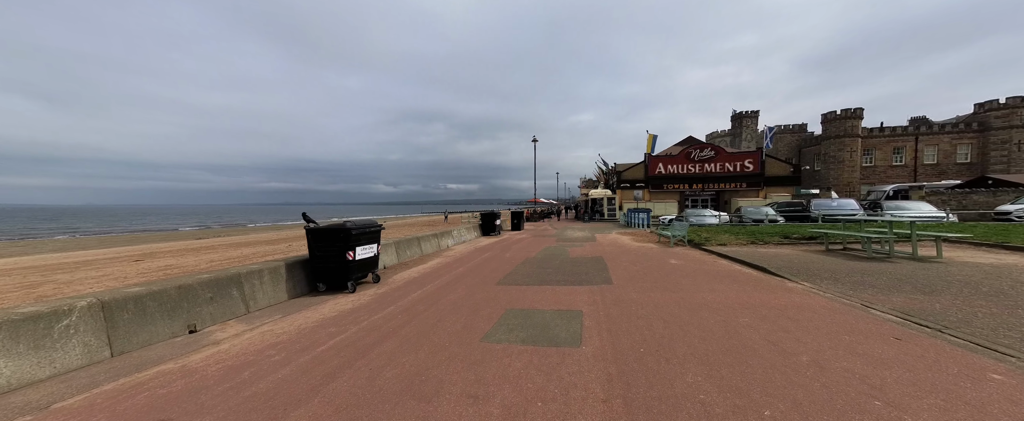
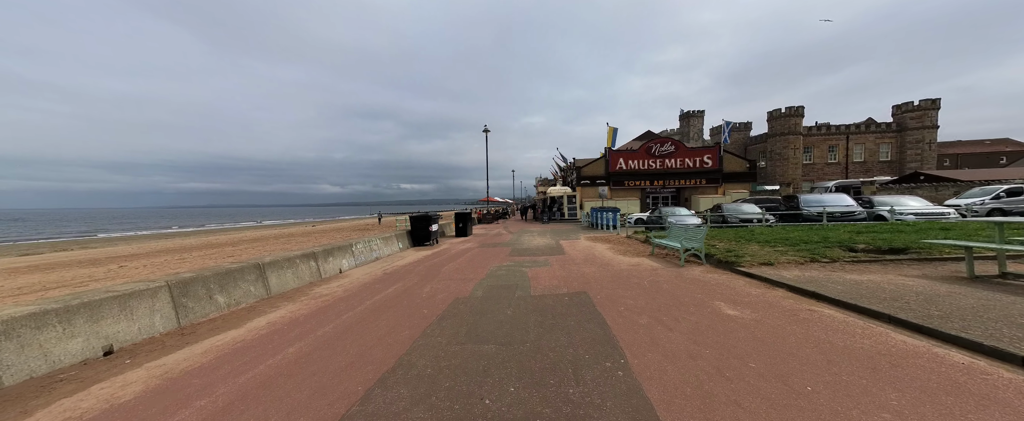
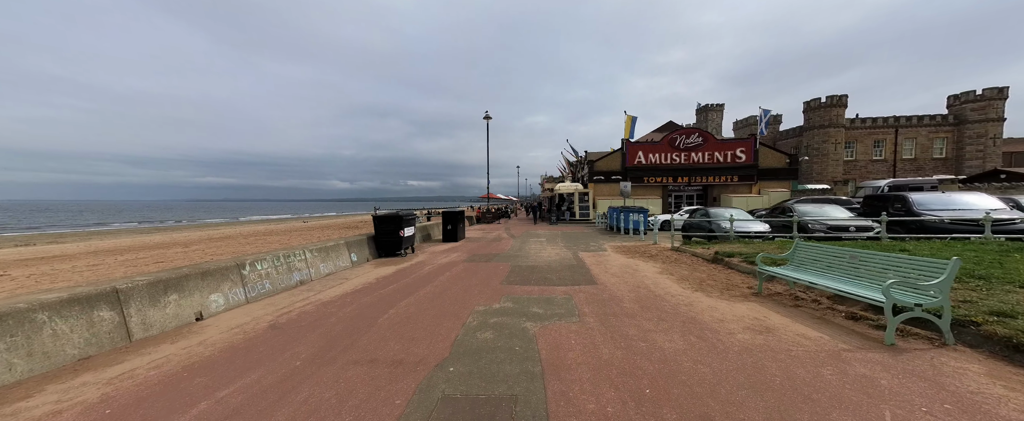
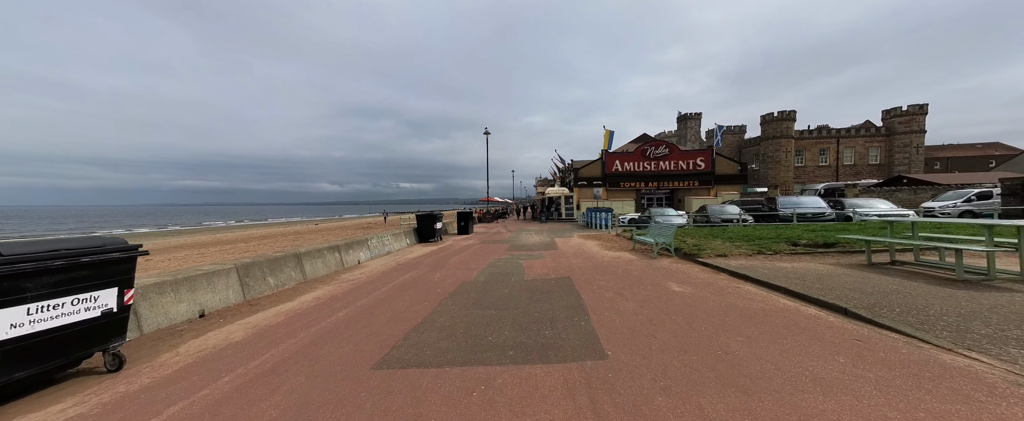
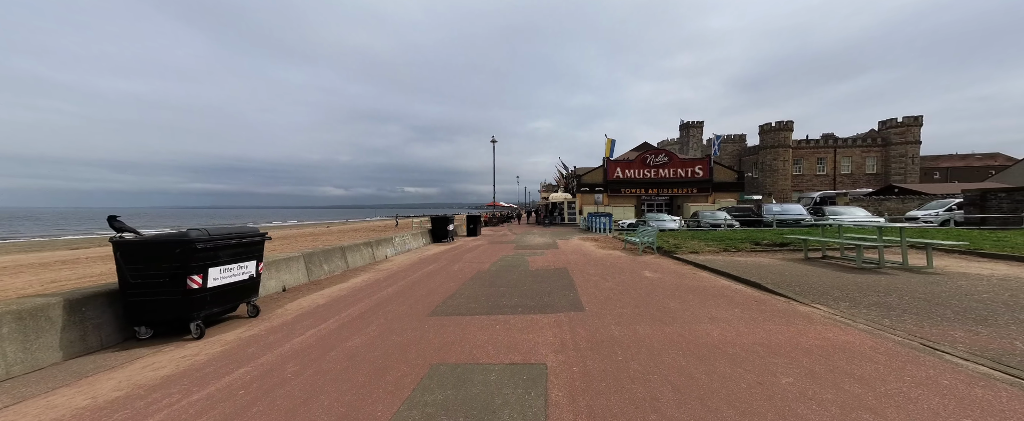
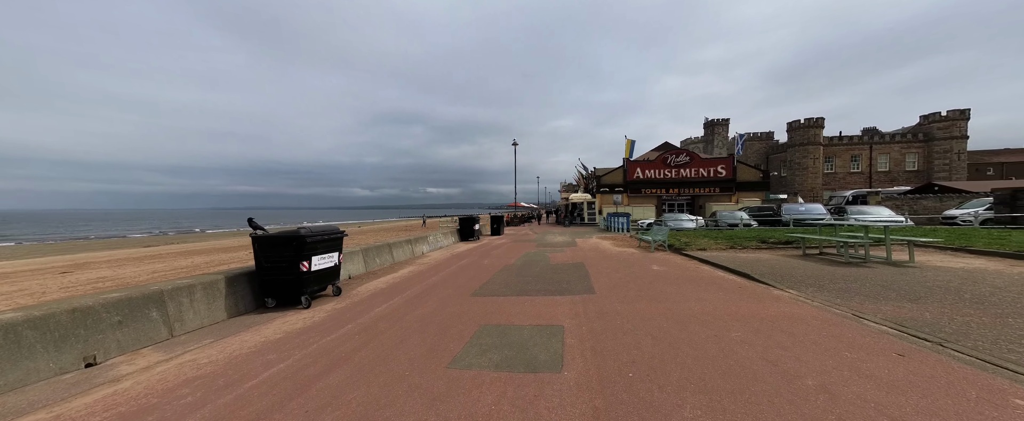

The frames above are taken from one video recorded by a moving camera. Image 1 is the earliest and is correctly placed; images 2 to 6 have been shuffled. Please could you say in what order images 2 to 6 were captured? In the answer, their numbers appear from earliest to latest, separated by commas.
6, 5, 4, 2, 3
